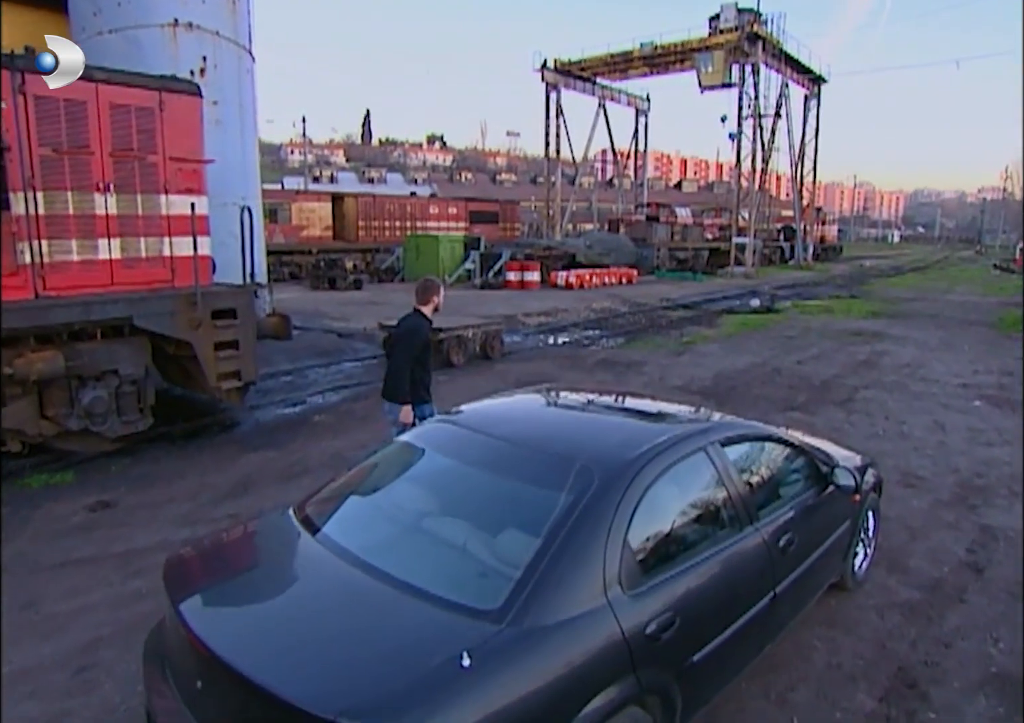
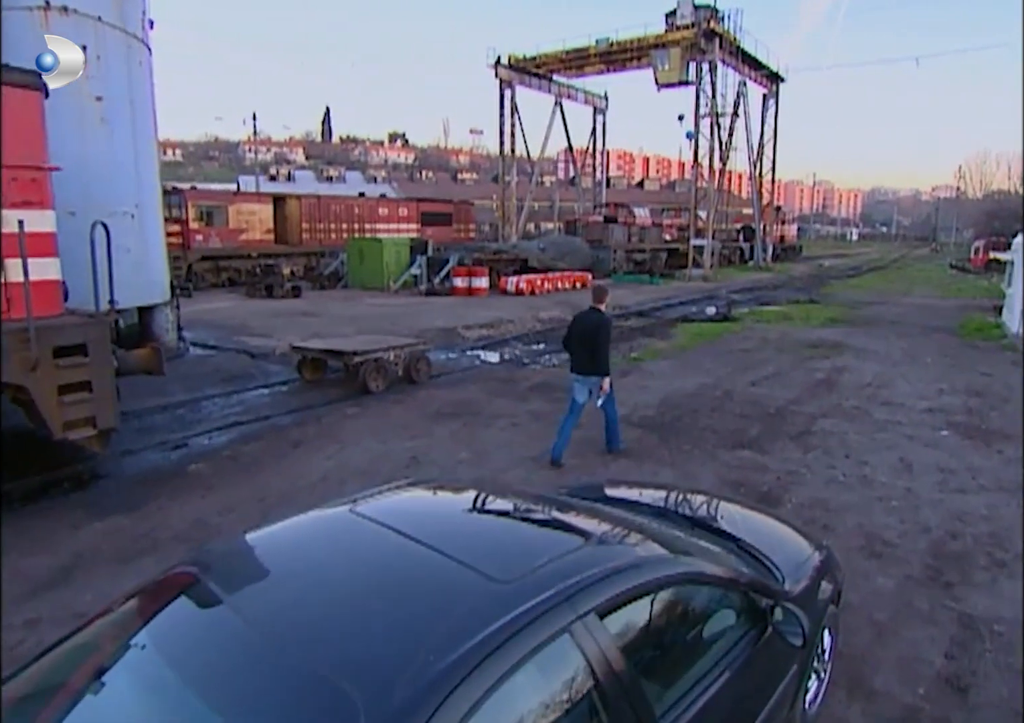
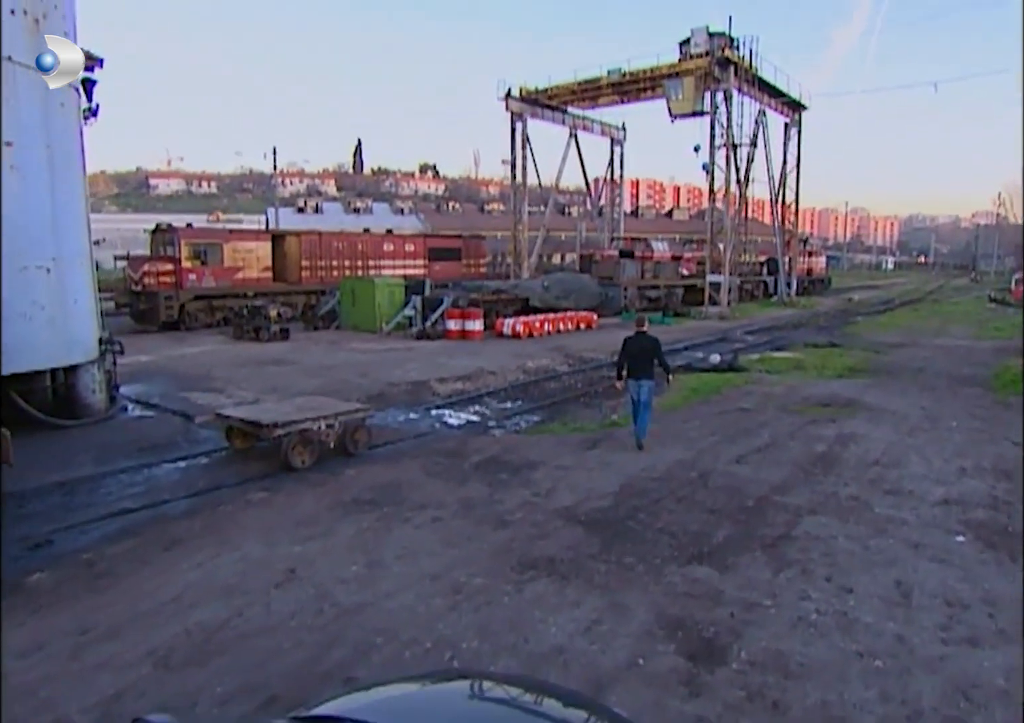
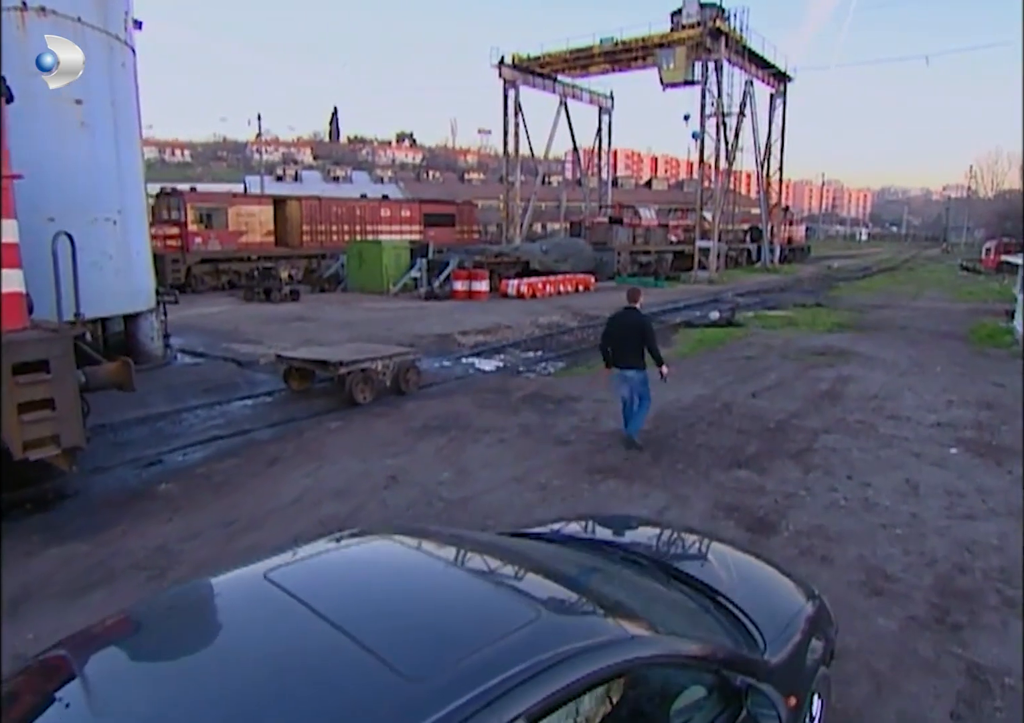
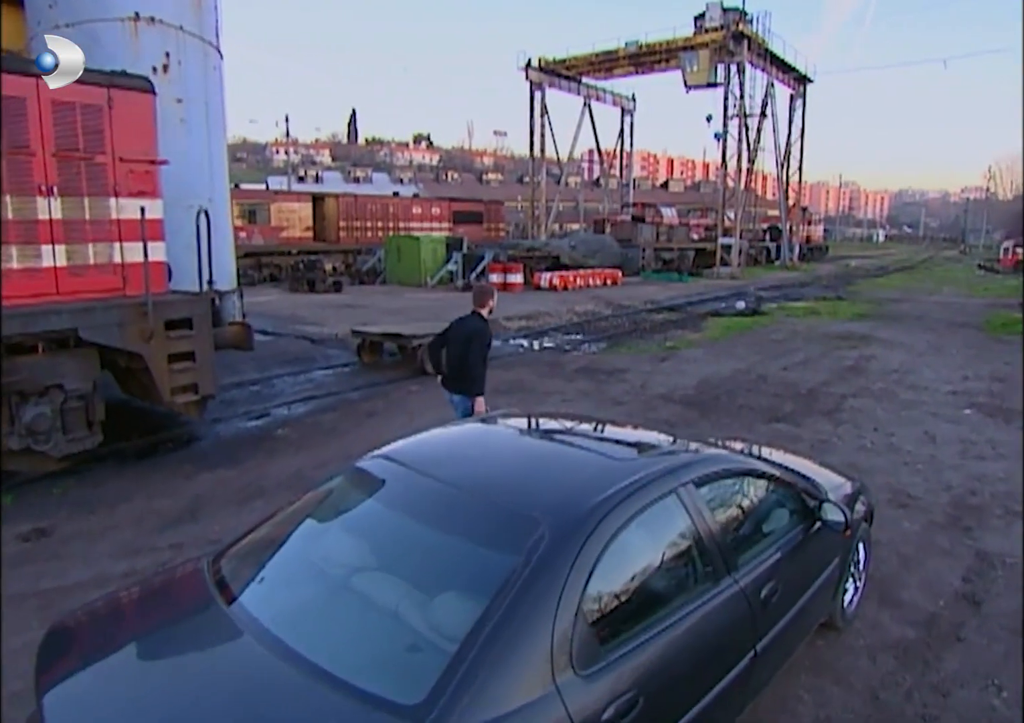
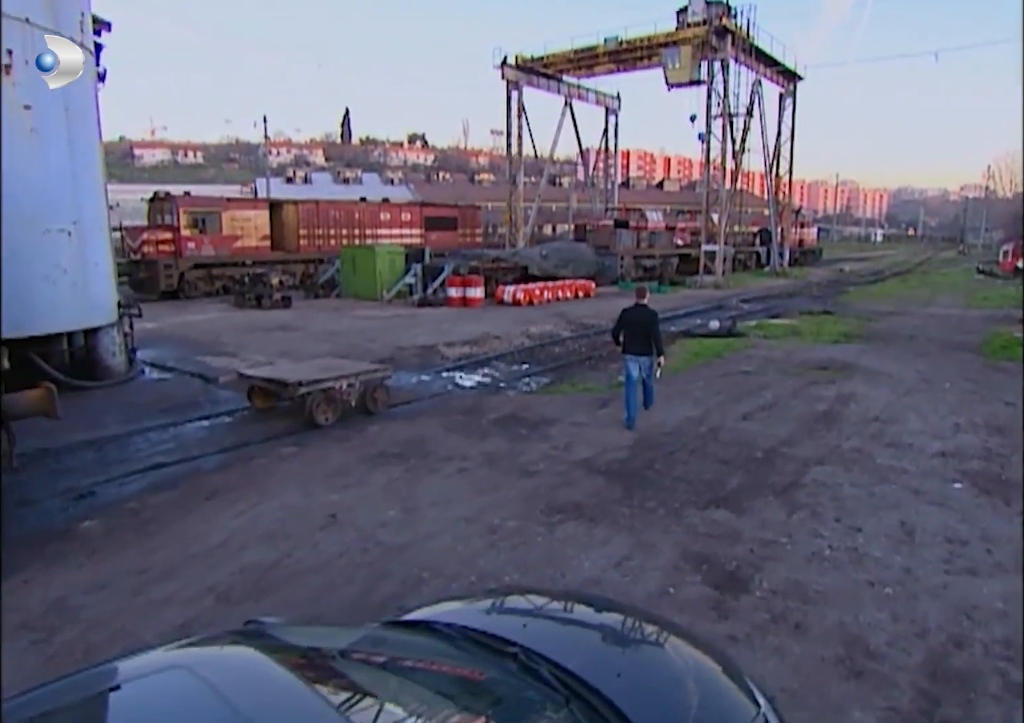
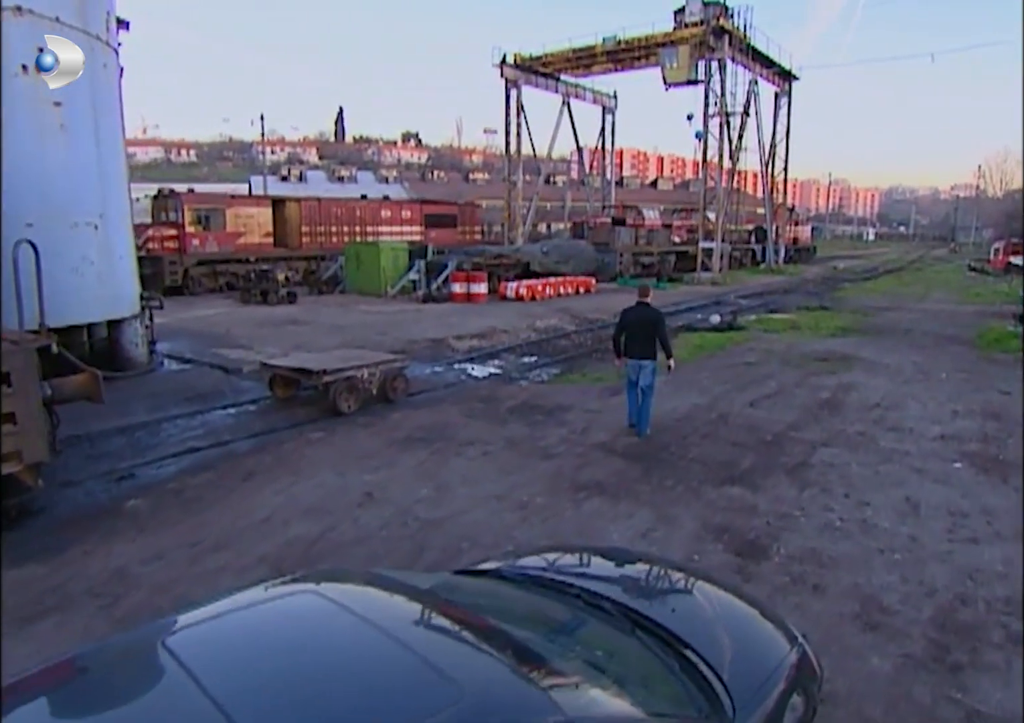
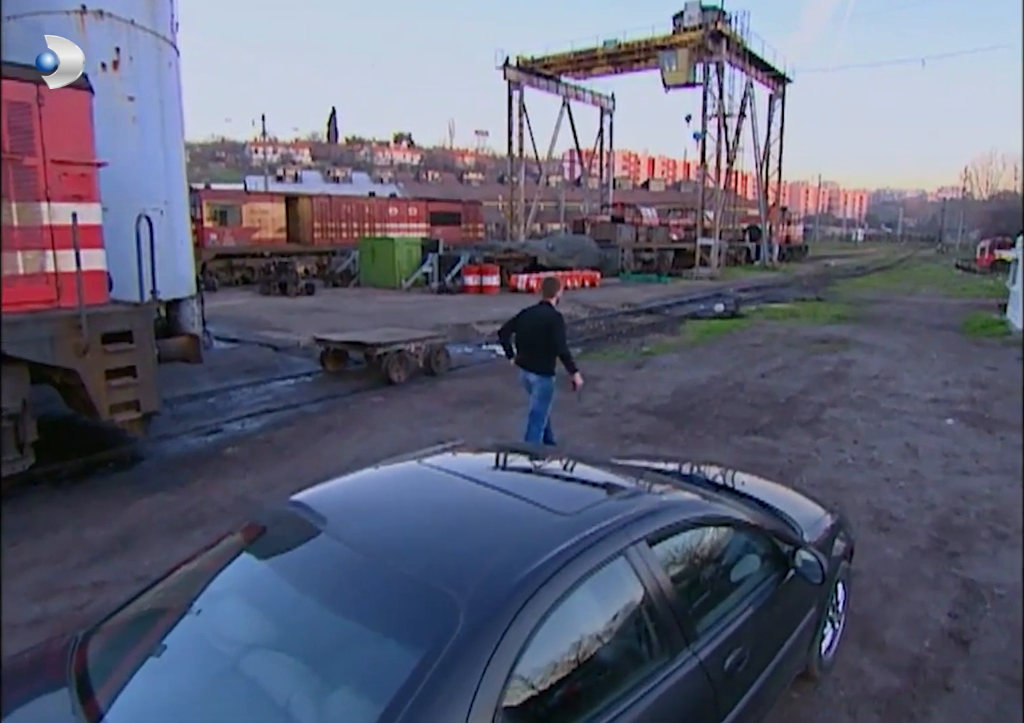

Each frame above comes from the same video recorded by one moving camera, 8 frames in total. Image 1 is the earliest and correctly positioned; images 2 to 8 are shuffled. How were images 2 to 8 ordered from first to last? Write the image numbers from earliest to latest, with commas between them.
5, 8, 2, 4, 7, 6, 3
